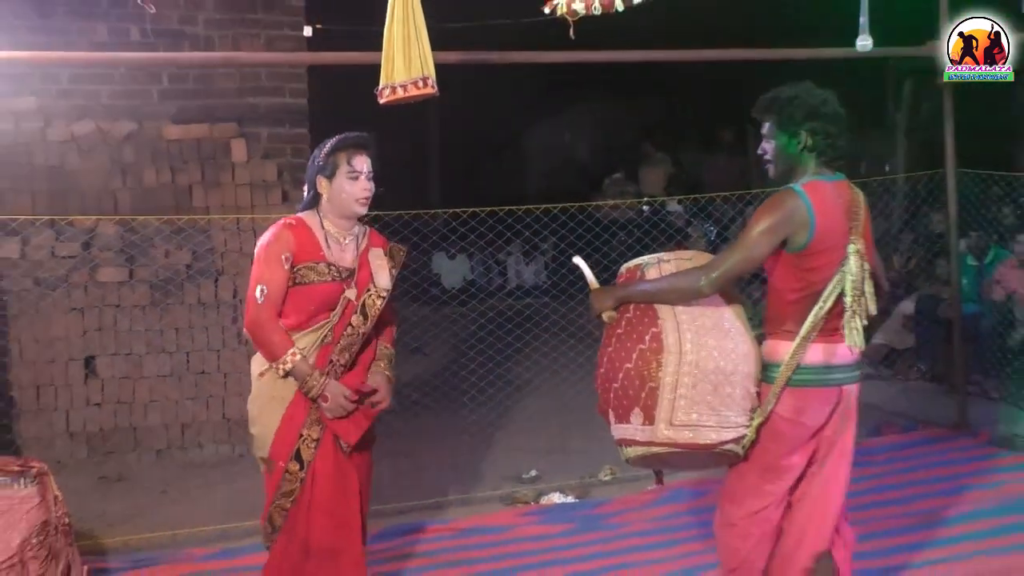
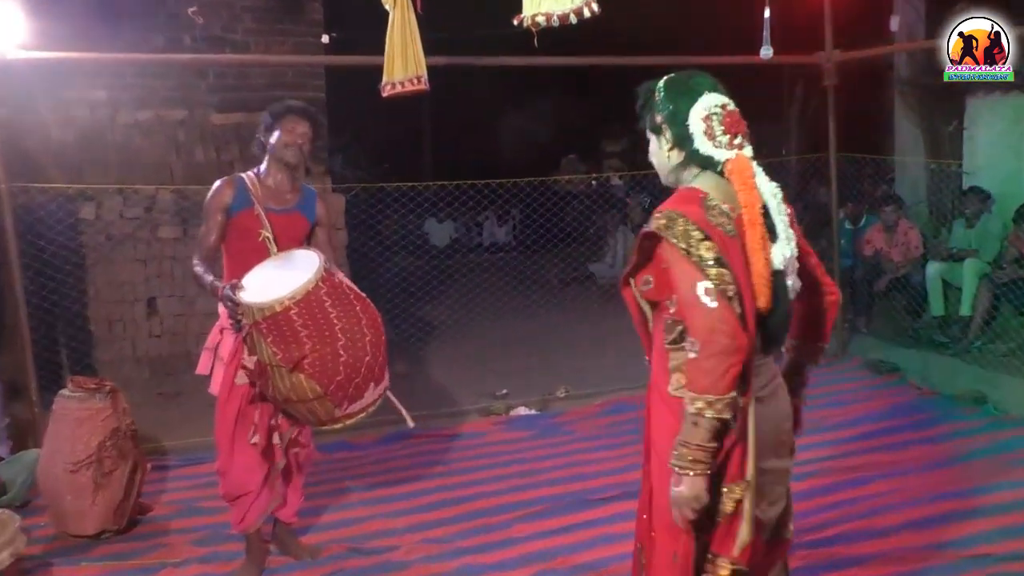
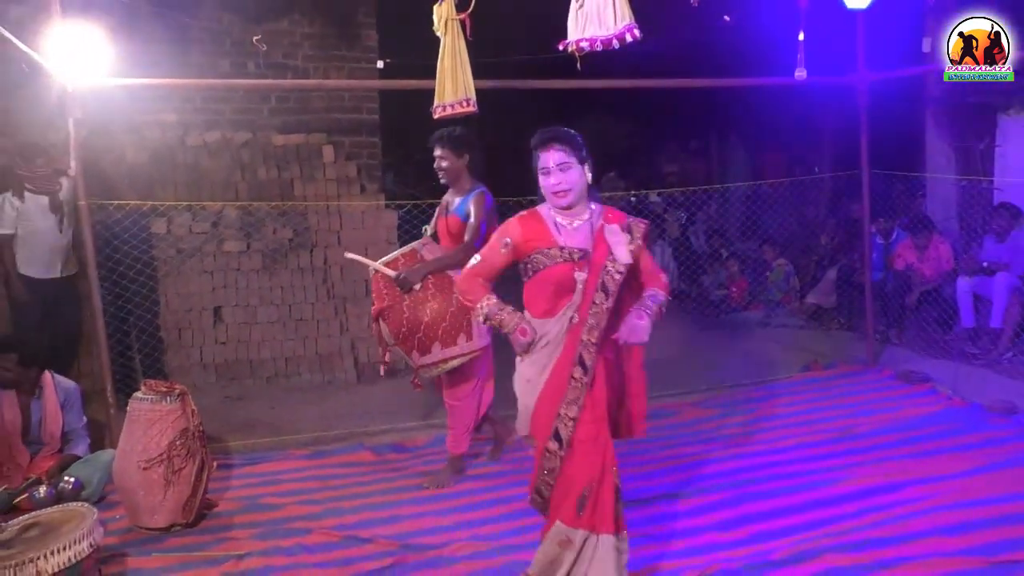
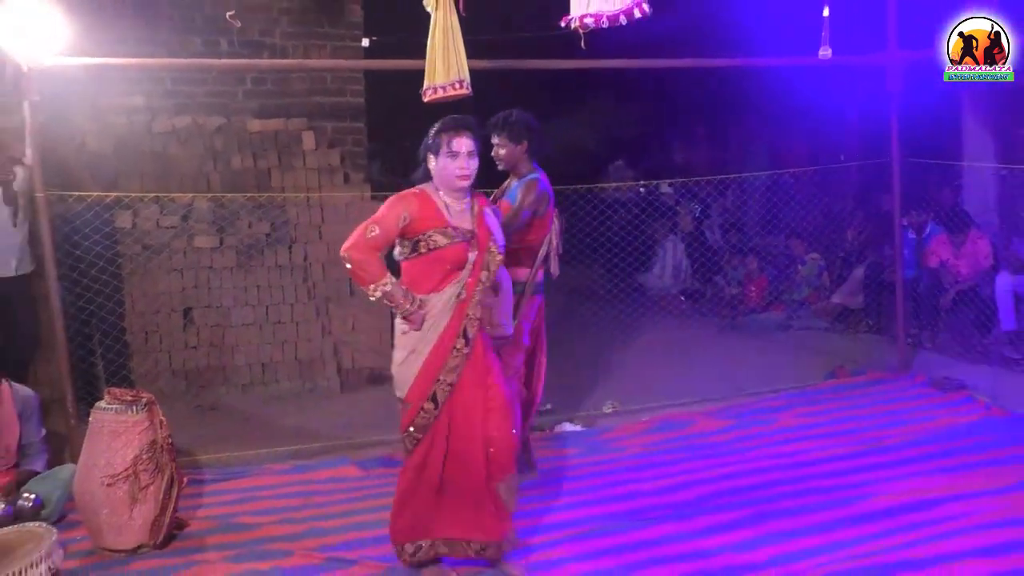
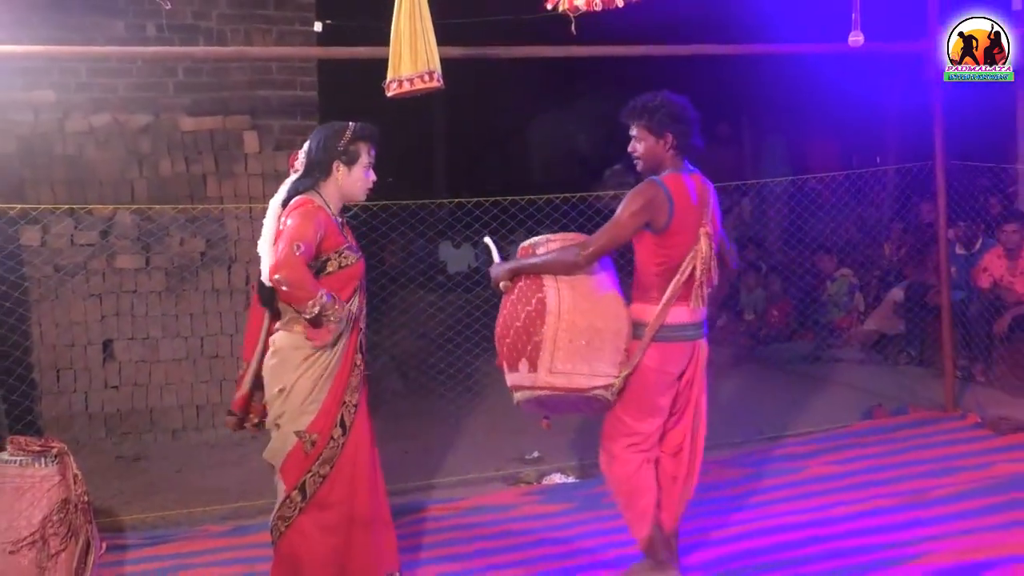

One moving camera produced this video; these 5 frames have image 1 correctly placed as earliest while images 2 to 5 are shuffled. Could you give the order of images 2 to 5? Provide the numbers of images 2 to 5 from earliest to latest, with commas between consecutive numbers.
5, 4, 3, 2
